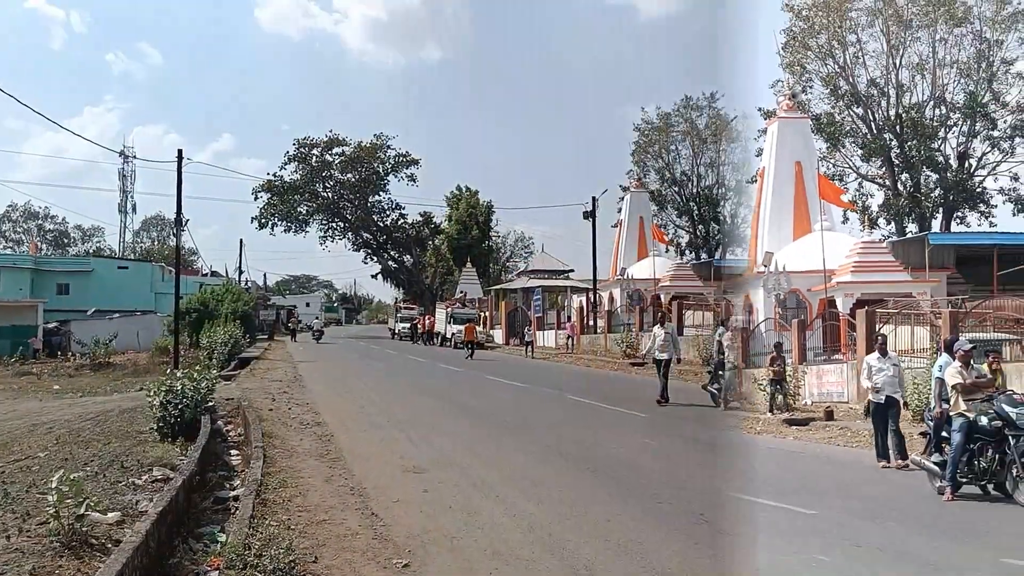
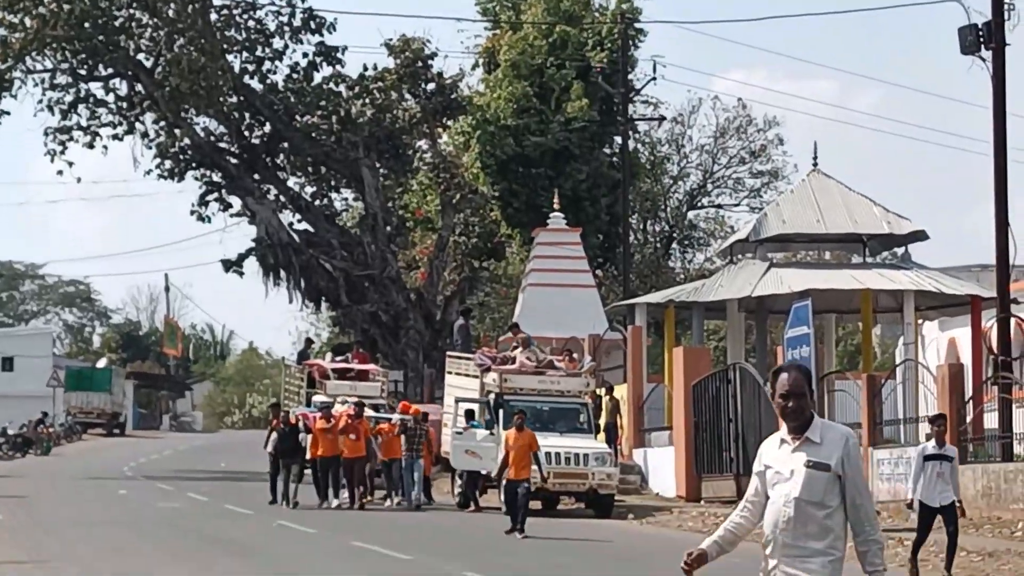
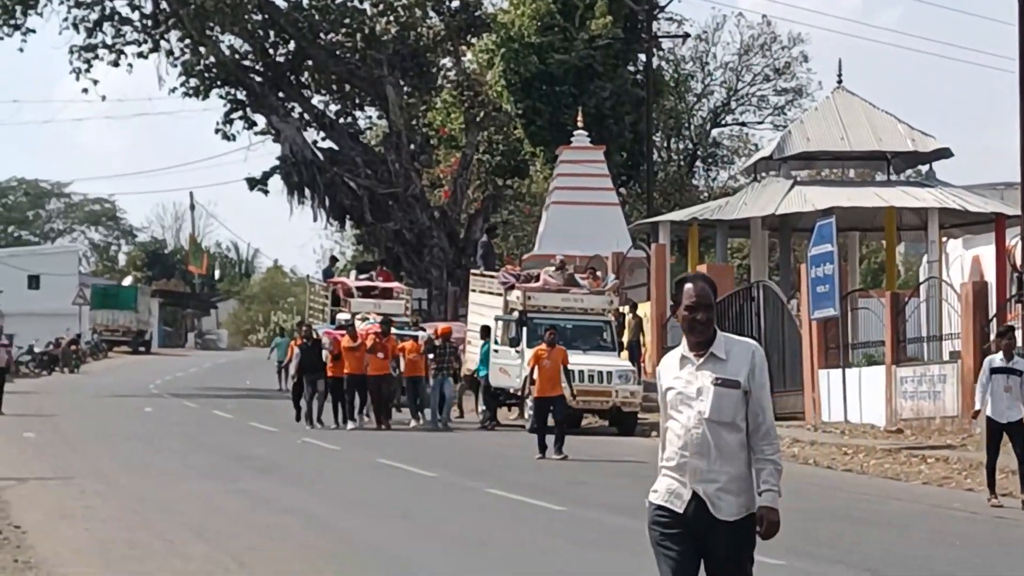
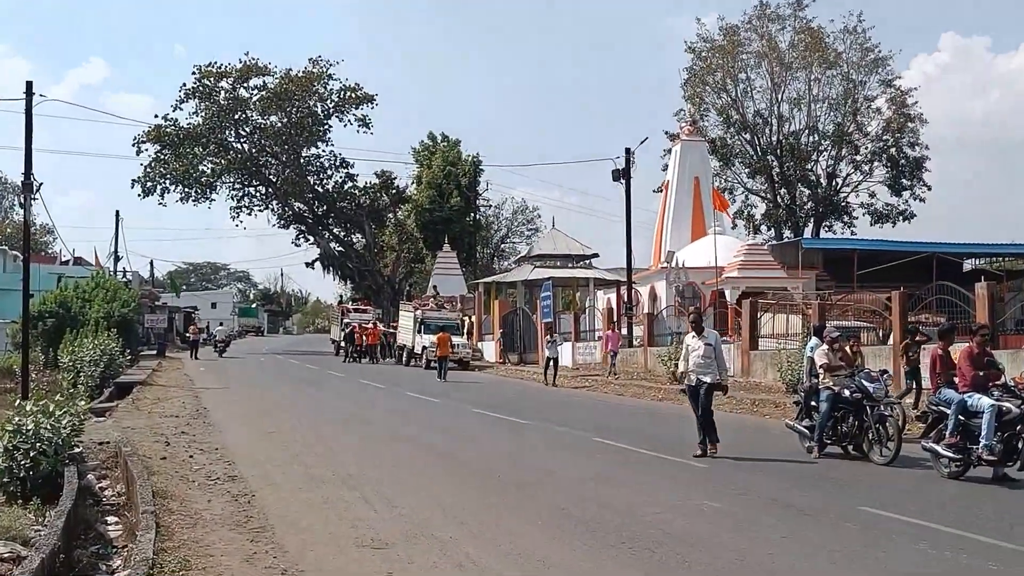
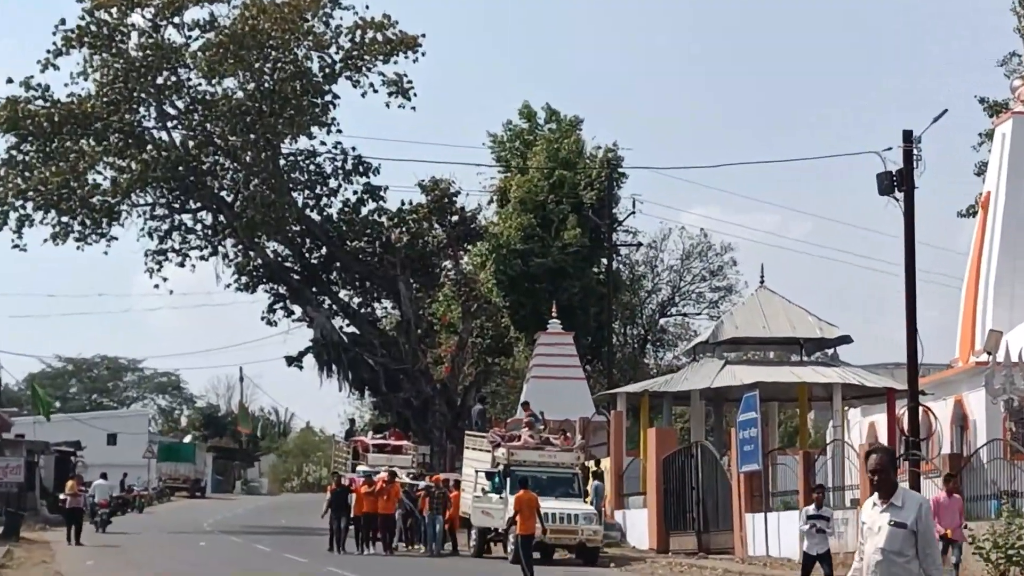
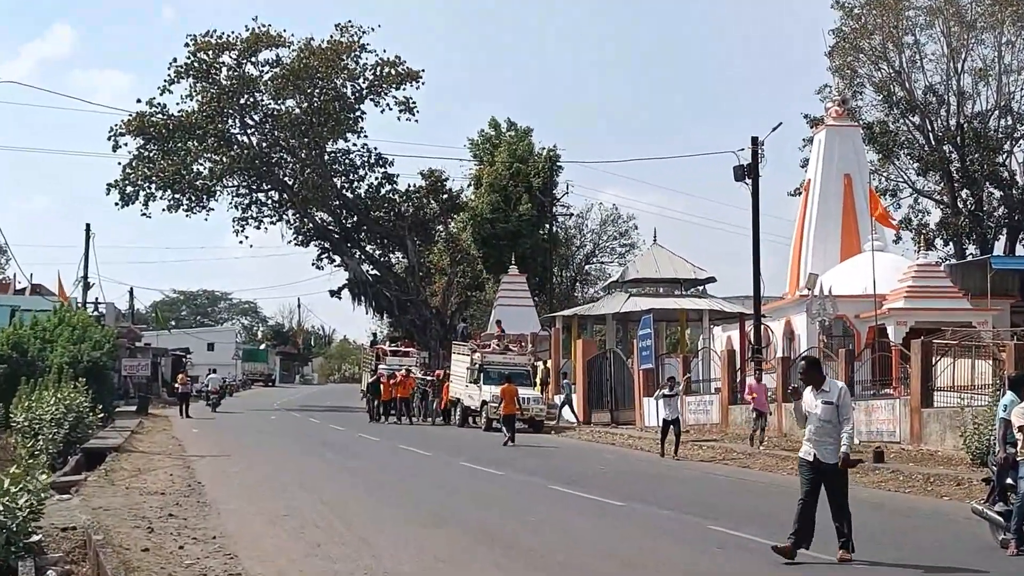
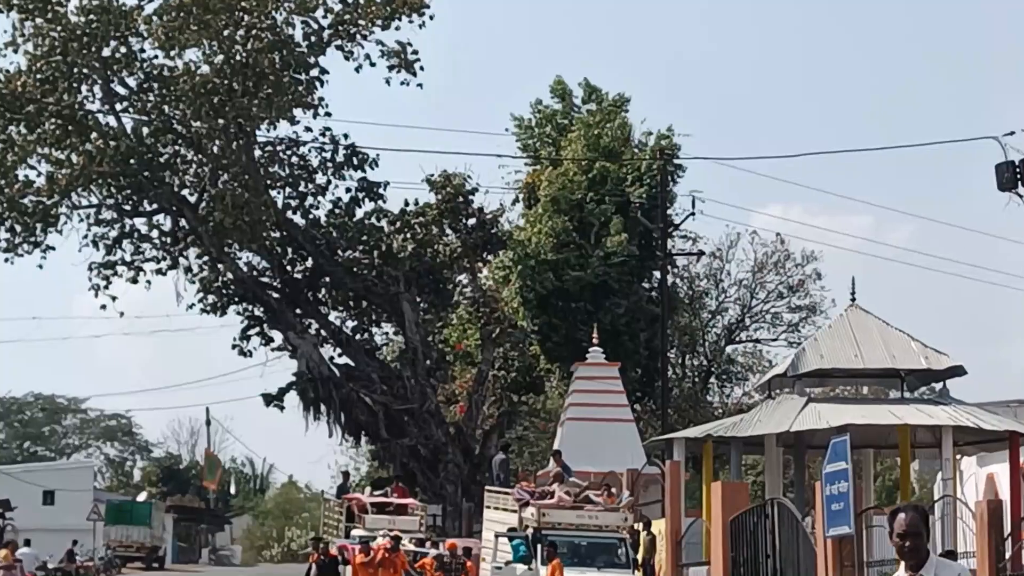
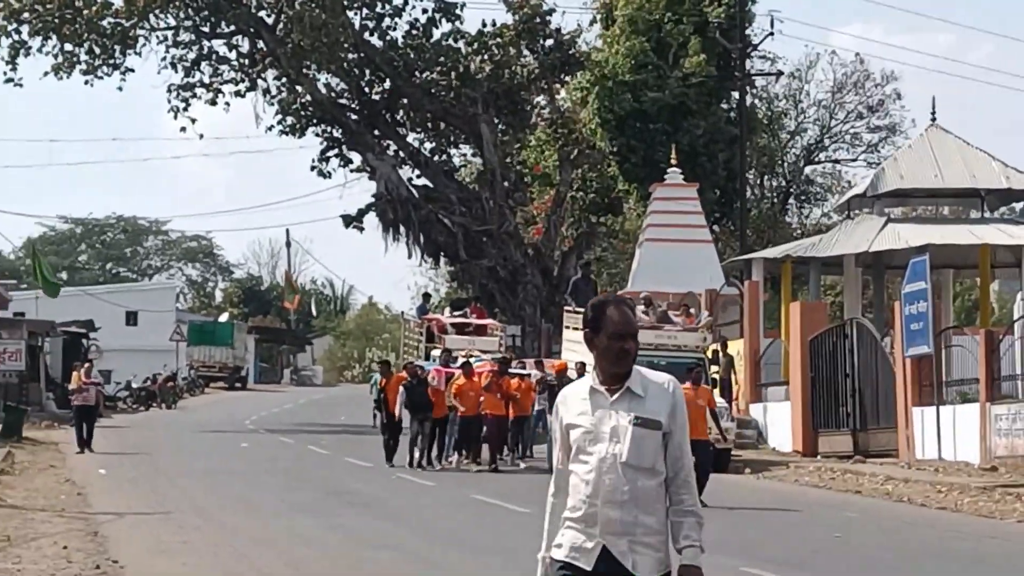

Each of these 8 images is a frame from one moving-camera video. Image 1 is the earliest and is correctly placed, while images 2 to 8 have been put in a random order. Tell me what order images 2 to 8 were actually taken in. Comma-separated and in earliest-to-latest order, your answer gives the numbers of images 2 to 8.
4, 6, 5, 7, 2, 3, 8
